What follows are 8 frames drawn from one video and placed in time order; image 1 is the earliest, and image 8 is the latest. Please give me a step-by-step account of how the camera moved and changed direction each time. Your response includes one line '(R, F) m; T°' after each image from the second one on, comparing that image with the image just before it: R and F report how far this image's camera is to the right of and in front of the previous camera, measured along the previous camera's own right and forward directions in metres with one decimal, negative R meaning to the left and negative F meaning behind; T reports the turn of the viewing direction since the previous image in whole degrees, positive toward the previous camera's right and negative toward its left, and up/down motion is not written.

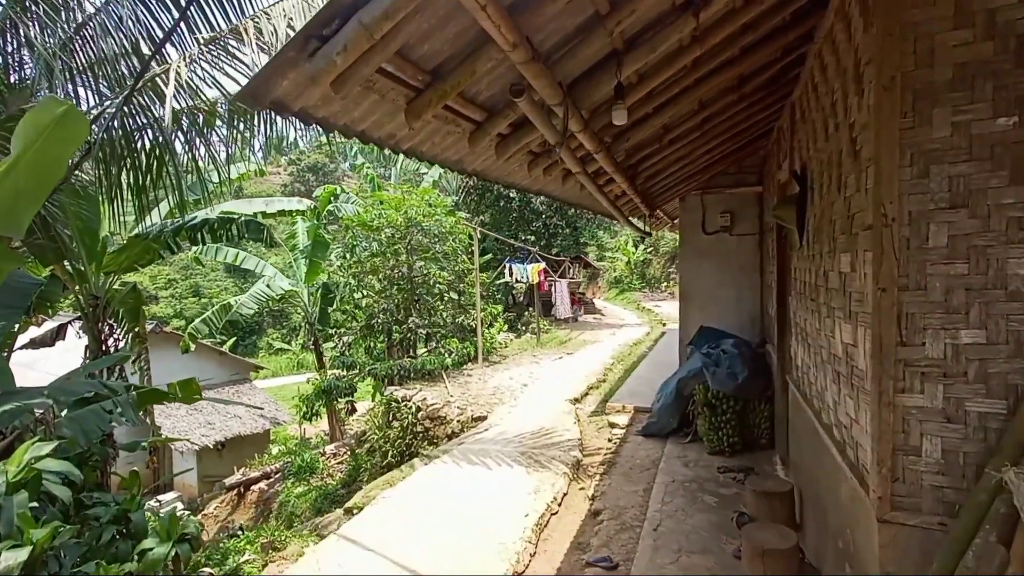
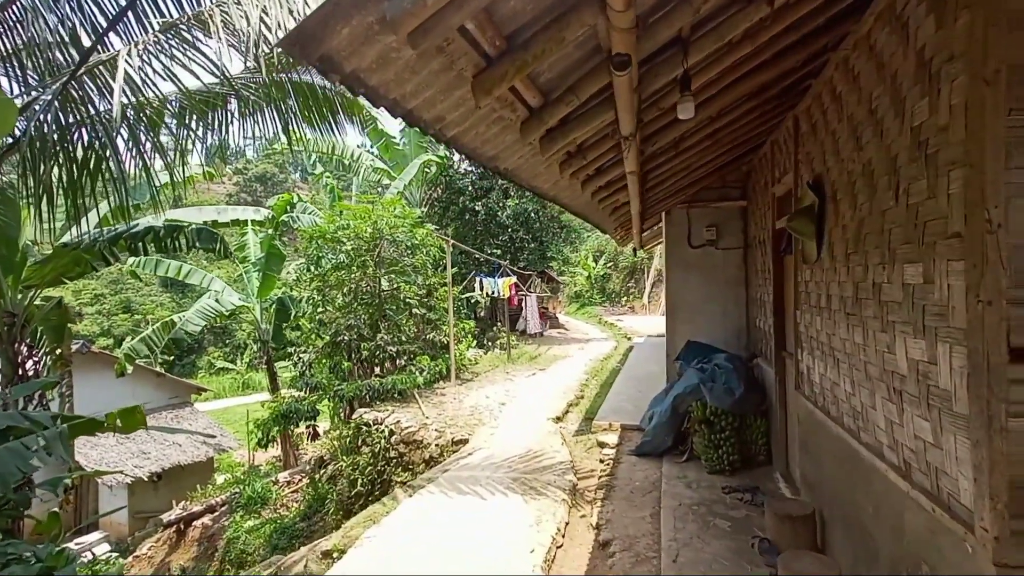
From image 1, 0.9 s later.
(-0.3, +0.3) m; +5°
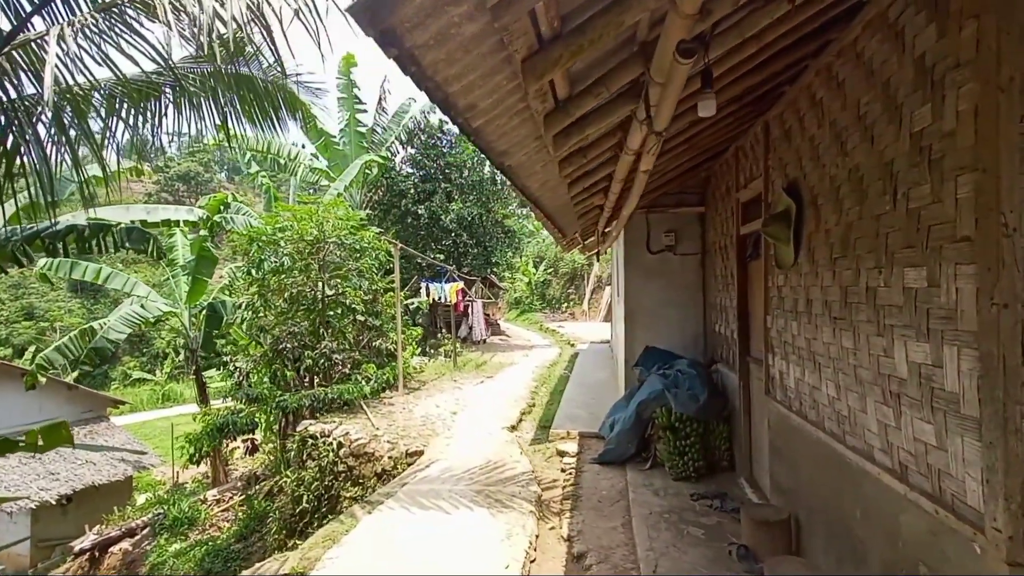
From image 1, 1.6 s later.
(-0.2, +0.1) m; +6°
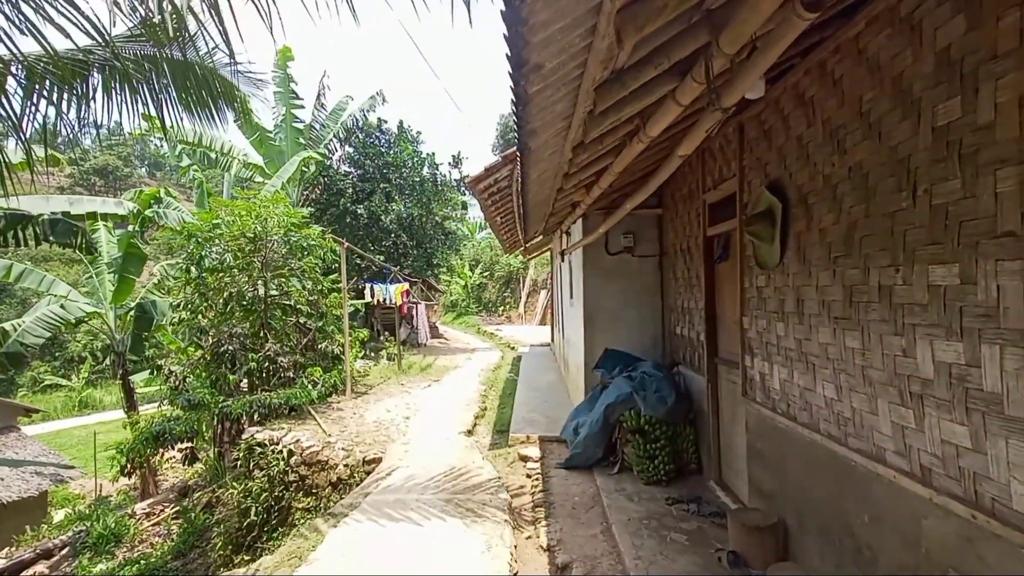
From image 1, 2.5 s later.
(-0.2, +0.2) m; +6°
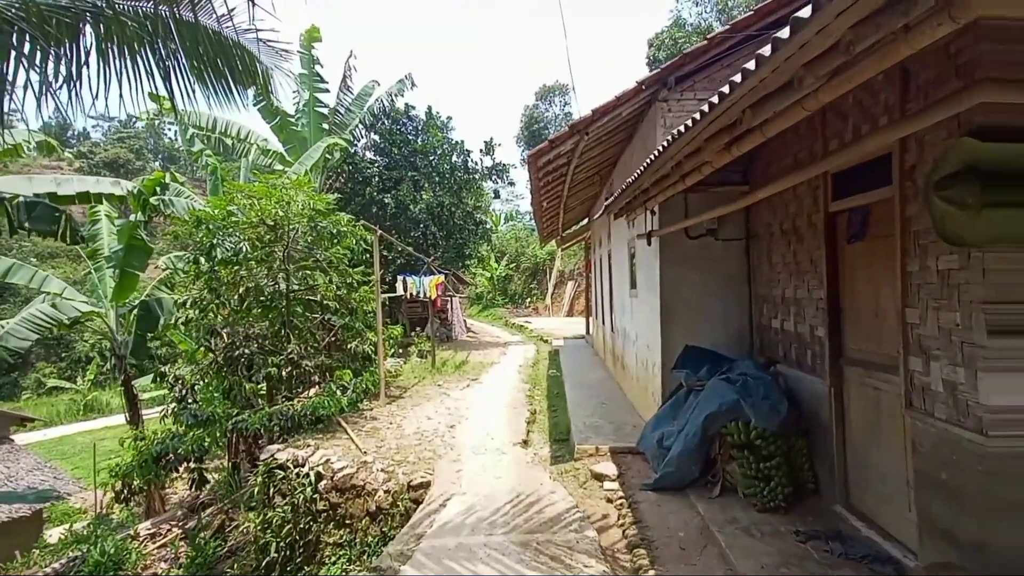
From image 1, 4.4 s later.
(-0.4, +0.8) m; -1°
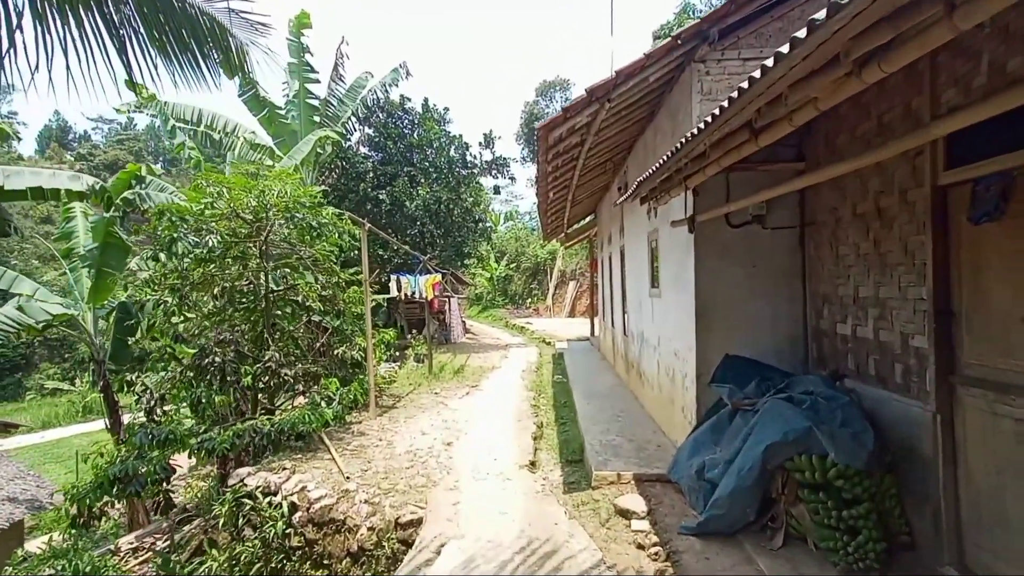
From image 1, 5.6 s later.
(0.0, +0.8) m; 0°
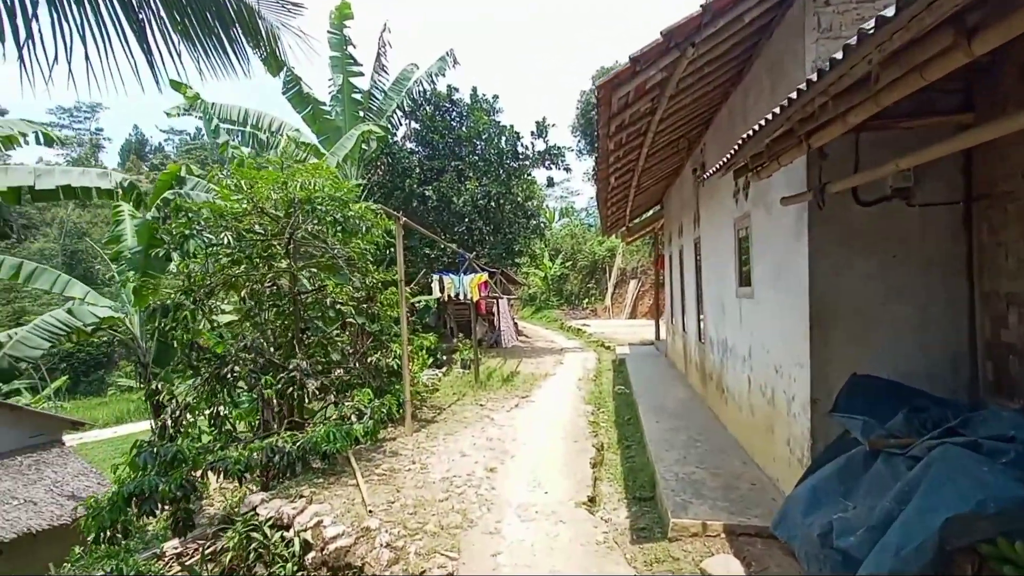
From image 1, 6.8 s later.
(0.0, +0.9) m; -5°
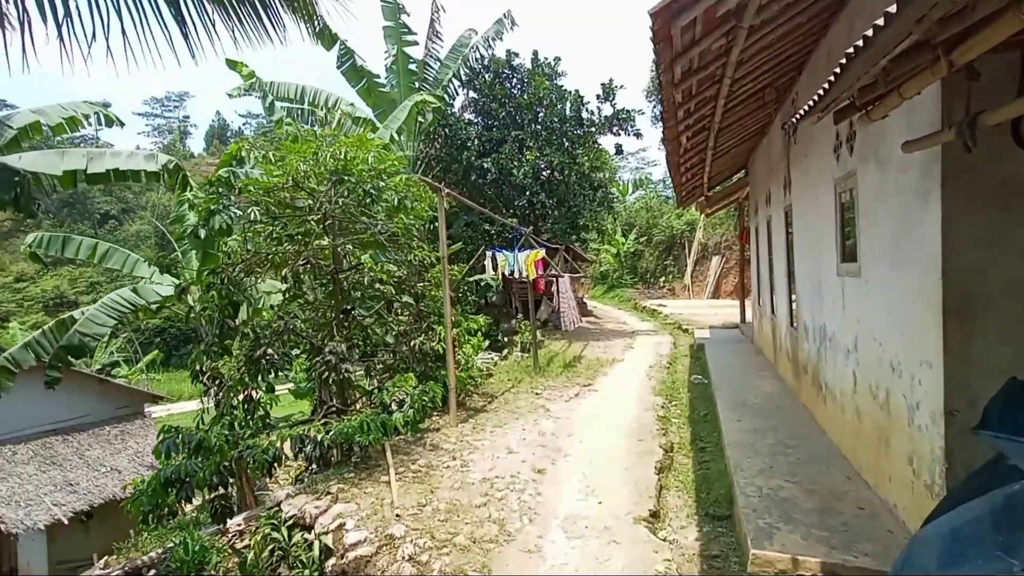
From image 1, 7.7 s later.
(+0.2, +0.7) m; -7°
